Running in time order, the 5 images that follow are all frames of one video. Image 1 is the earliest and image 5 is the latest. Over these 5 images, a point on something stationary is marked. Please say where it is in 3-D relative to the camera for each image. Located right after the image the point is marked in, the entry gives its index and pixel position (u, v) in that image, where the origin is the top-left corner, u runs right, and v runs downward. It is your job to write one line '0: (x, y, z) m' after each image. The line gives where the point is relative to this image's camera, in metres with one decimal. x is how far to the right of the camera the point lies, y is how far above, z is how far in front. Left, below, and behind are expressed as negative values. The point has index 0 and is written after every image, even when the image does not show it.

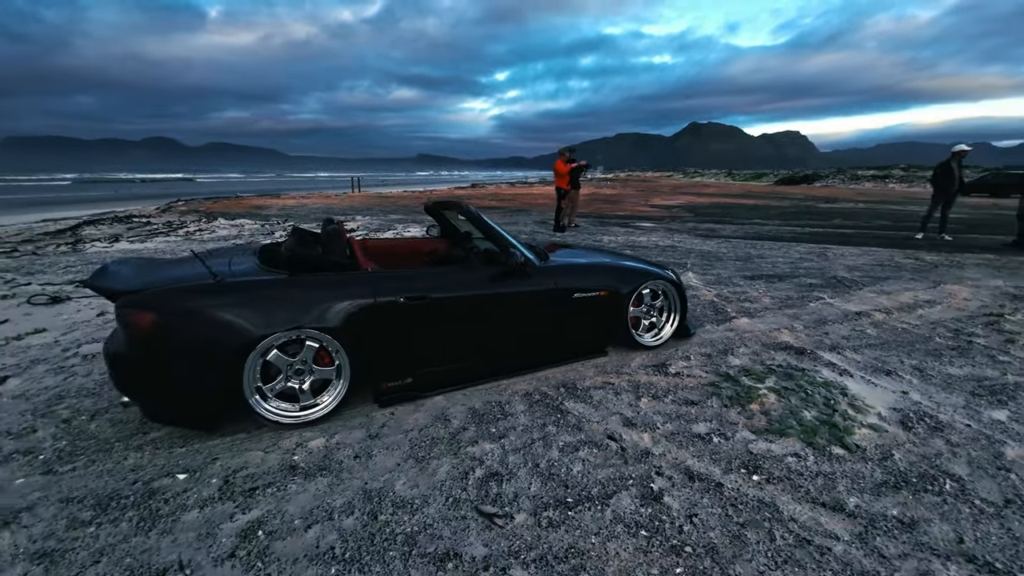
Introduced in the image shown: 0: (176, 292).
0: (-2.1, 0.0, +2.7) m
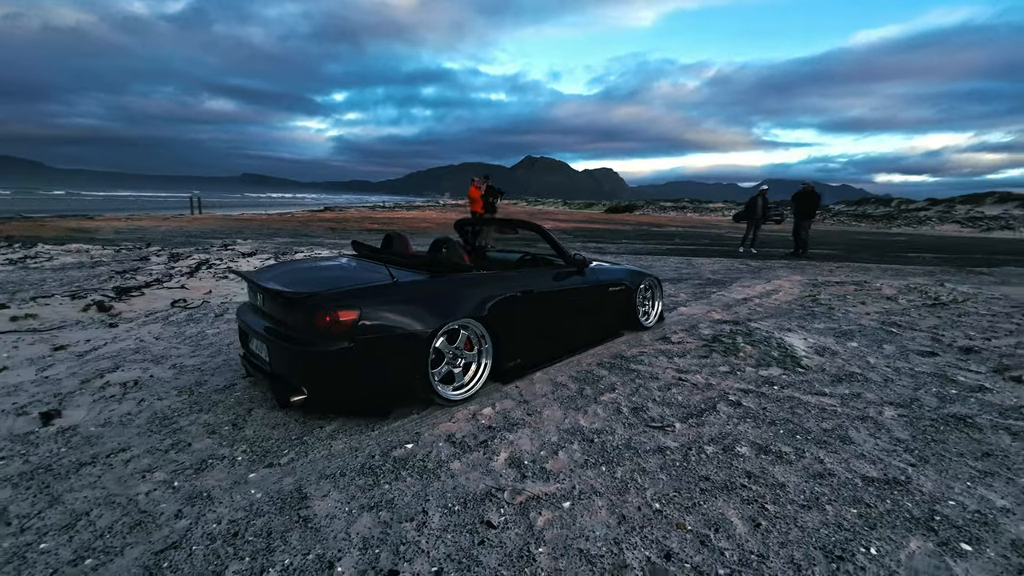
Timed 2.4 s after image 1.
0: (-1.1, 0.0, +3.1) m
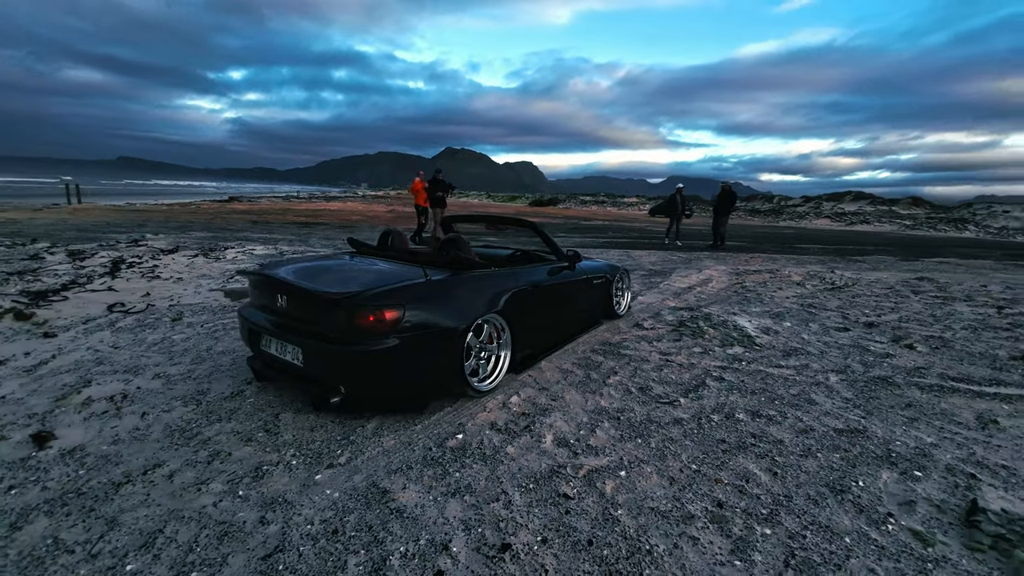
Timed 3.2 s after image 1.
0: (-0.8, 0.0, +3.1) m
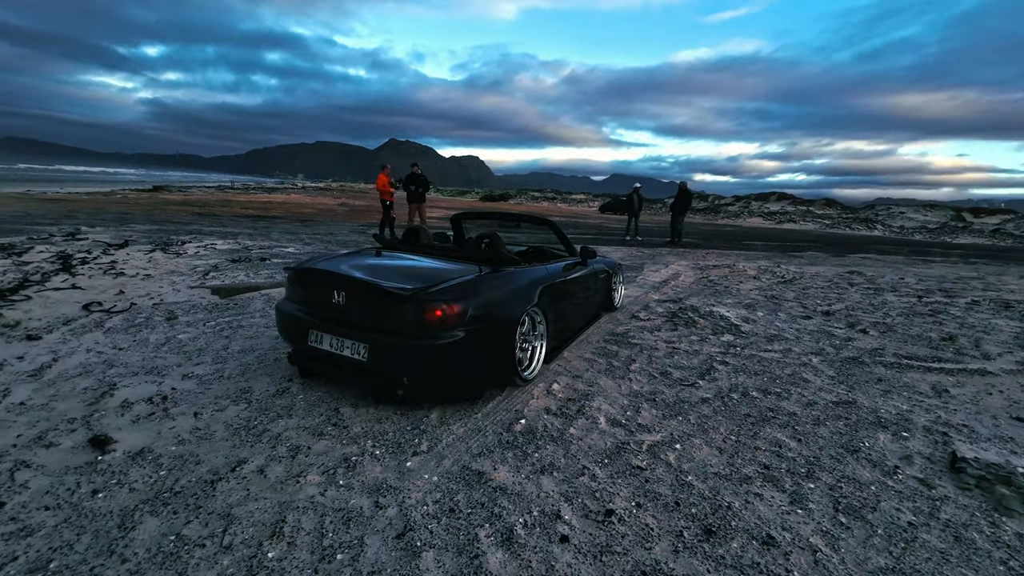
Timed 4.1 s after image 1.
0: (-0.4, 0.0, +3.3) m
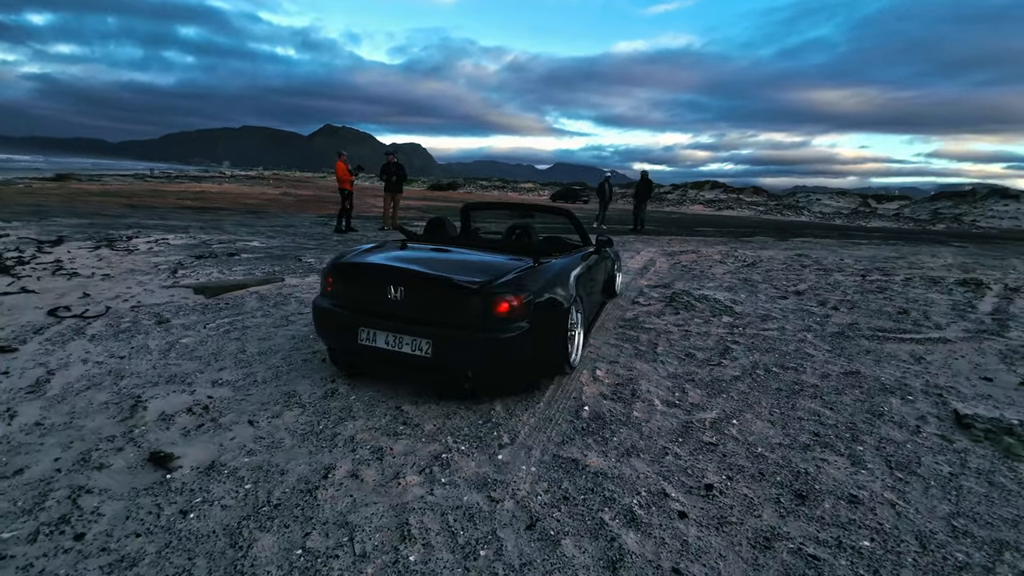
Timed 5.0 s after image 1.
0: (0.0, +0.1, +3.2) m
